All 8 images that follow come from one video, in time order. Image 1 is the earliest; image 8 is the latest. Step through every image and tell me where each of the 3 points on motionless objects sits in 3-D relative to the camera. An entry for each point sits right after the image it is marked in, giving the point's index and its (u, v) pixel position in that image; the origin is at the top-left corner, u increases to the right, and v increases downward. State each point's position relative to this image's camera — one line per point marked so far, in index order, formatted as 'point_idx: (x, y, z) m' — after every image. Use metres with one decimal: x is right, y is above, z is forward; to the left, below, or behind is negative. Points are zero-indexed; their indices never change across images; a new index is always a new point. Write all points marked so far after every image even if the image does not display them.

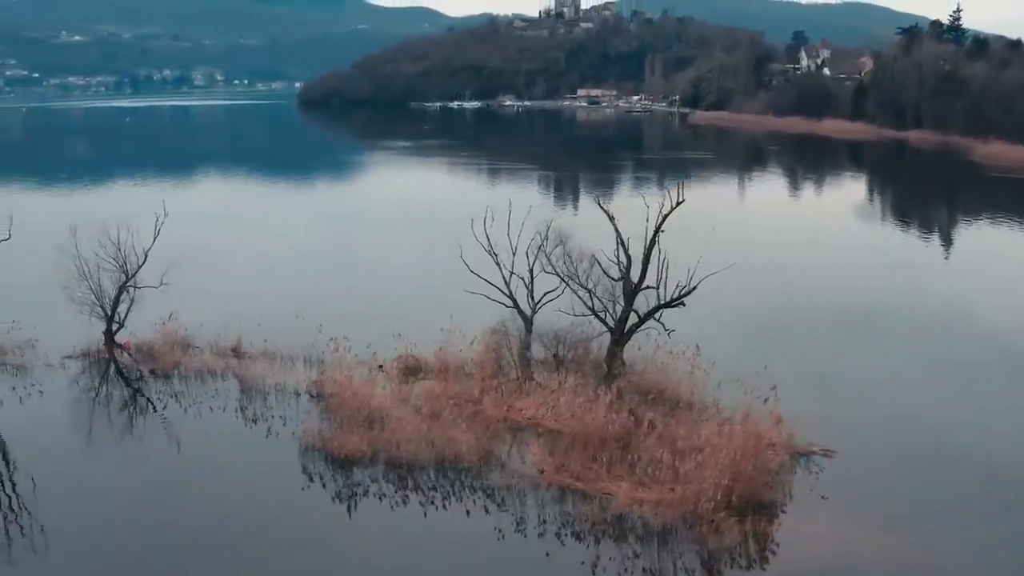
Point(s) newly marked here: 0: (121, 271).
0: (-2.2, +0.1, +9.4) m
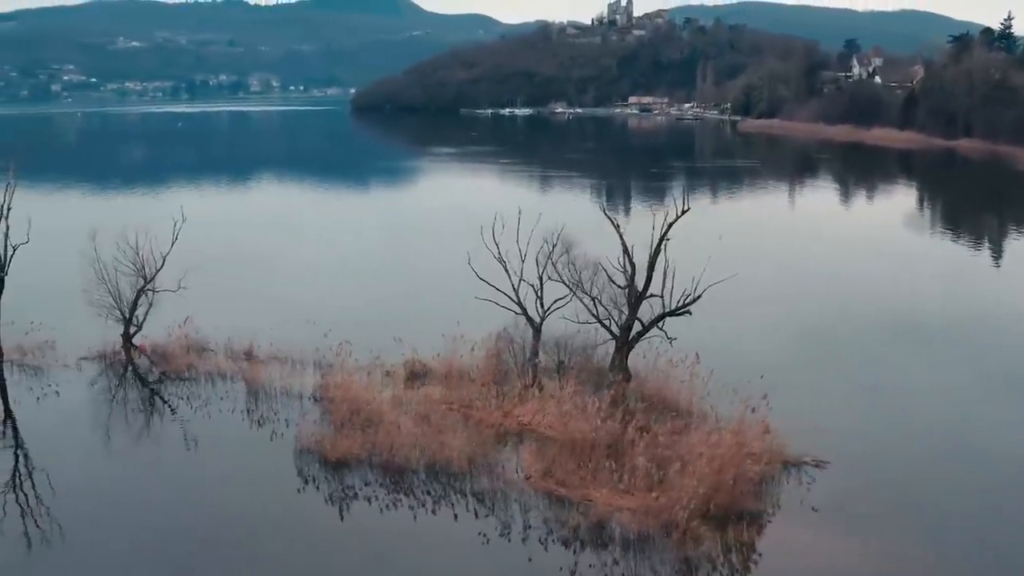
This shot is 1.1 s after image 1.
0: (-2.1, +0.1, +9.5) m
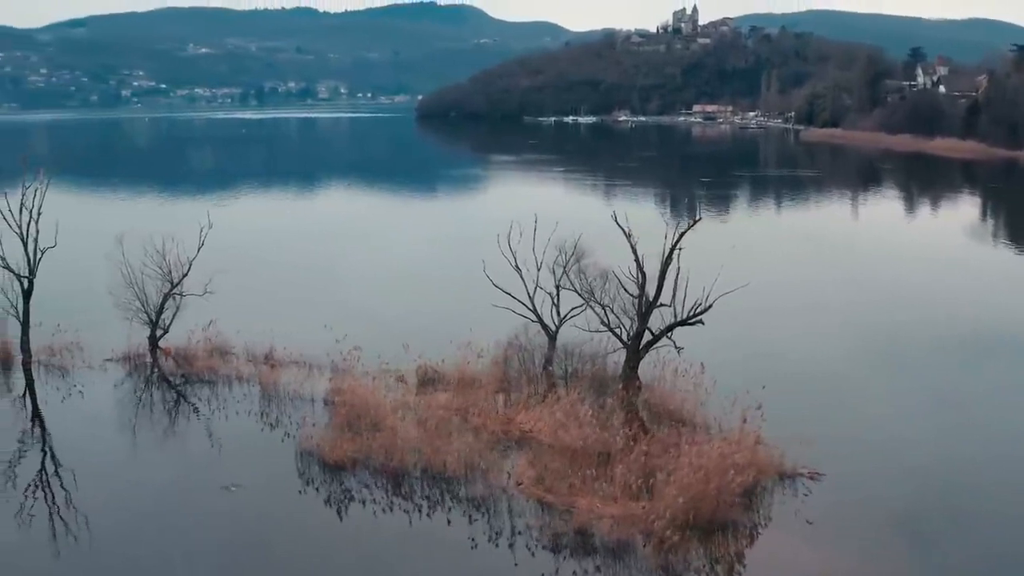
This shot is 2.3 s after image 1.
0: (-2.0, 0.0, +9.7) m
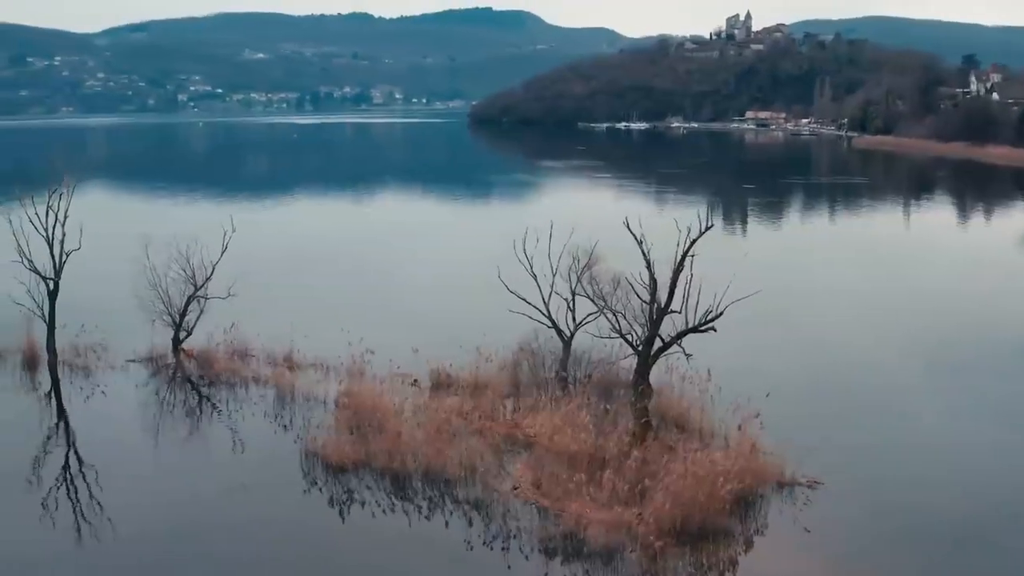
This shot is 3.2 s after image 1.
0: (-1.9, 0.0, +9.8) m
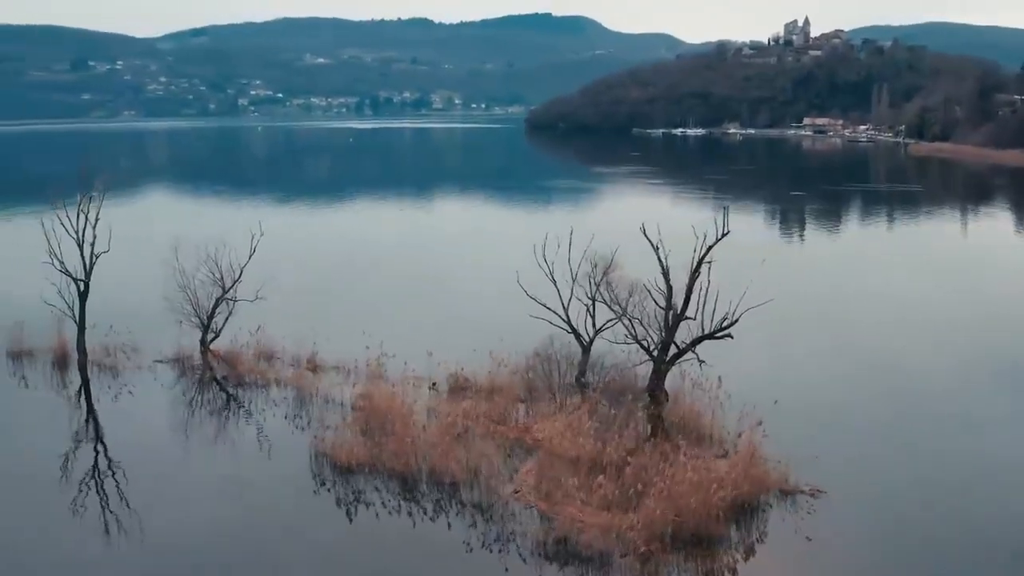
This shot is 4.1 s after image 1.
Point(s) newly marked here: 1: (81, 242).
0: (-1.8, 0.0, +10.0) m
1: (-2.6, +0.3, +9.8) m
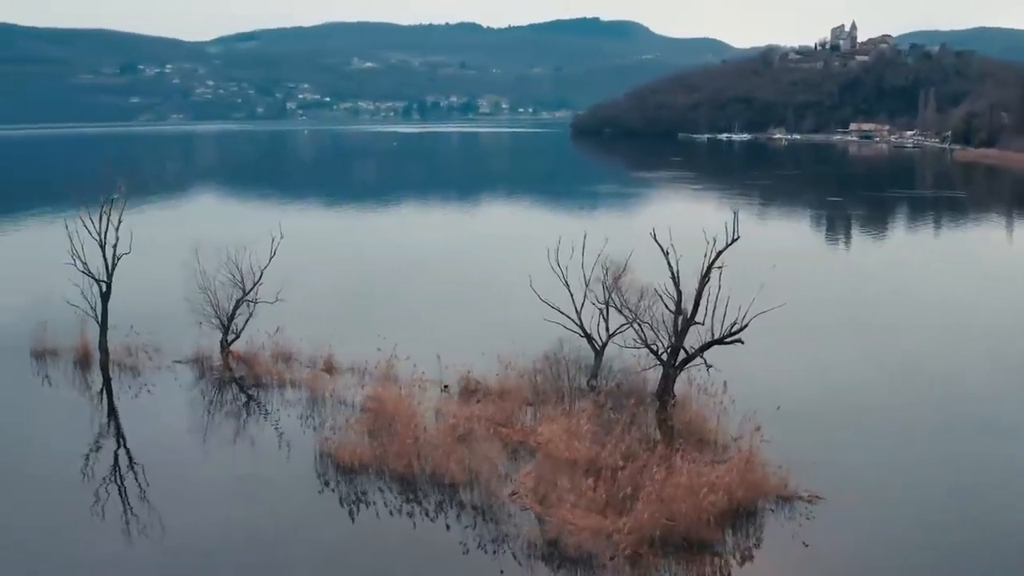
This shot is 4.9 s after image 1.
0: (-1.7, 0.0, +10.1) m
1: (-2.5, +0.3, +9.9) m
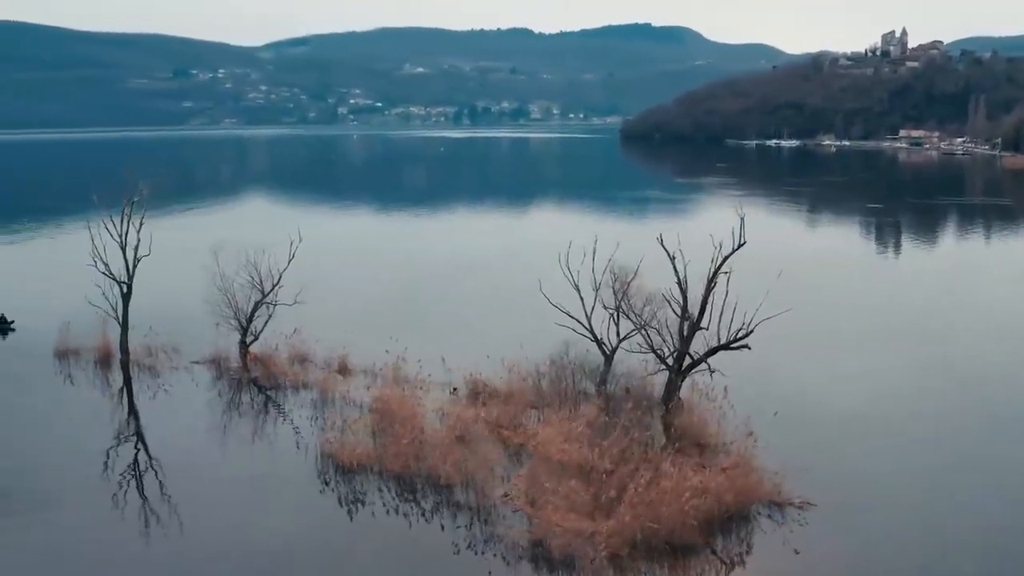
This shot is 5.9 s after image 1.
0: (-1.6, 0.0, +10.2) m
1: (-2.4, +0.3, +10.1) m
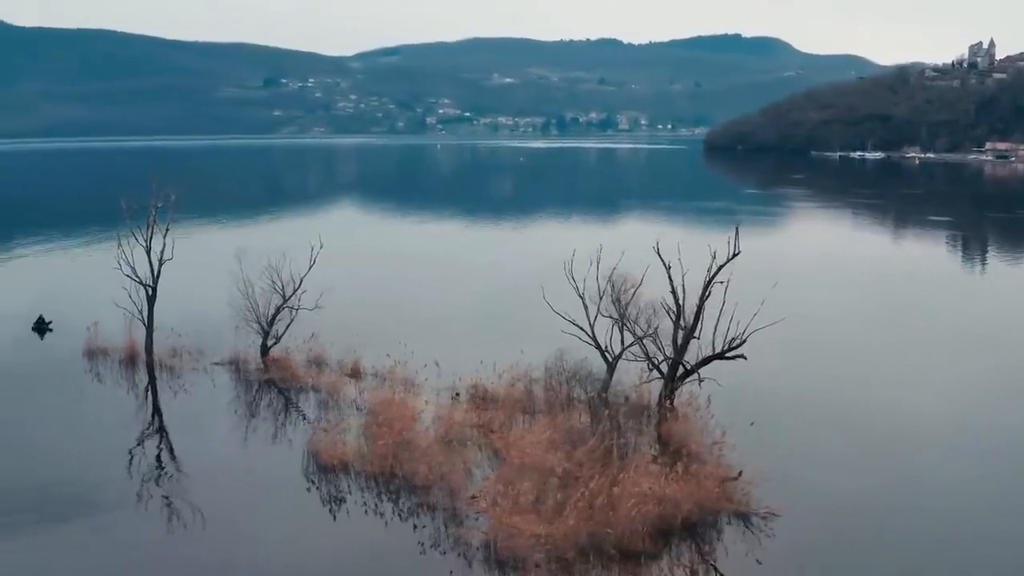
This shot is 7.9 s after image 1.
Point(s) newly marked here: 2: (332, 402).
0: (-1.5, 0.0, +10.5) m
1: (-2.3, +0.2, +10.4) m
2: (-1.1, -0.7, +10.0) m
